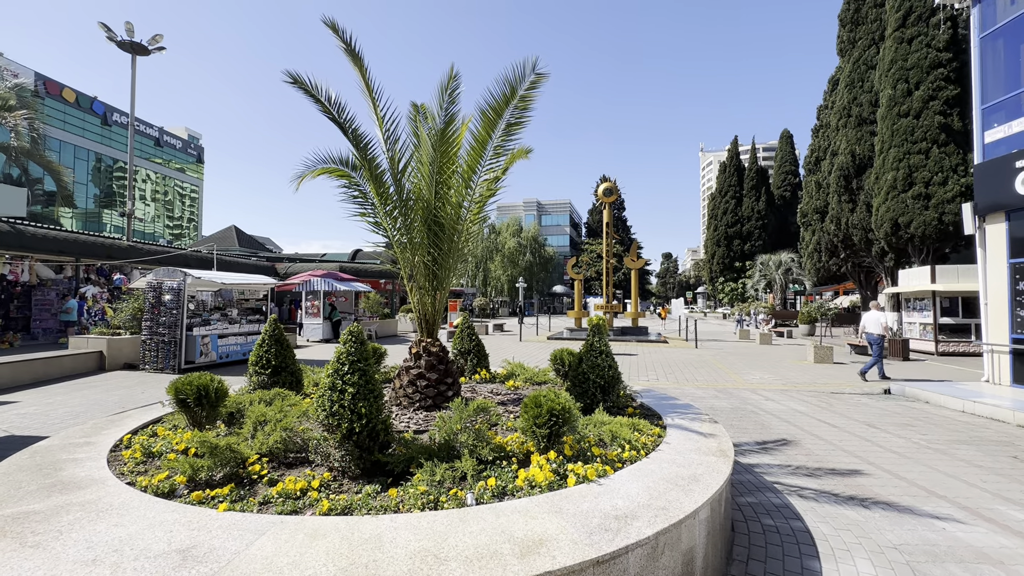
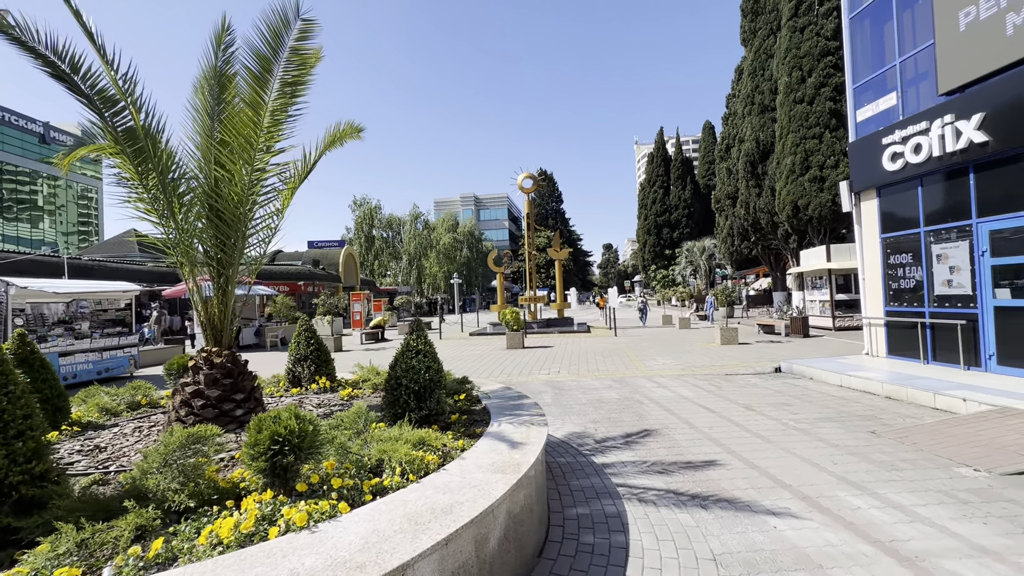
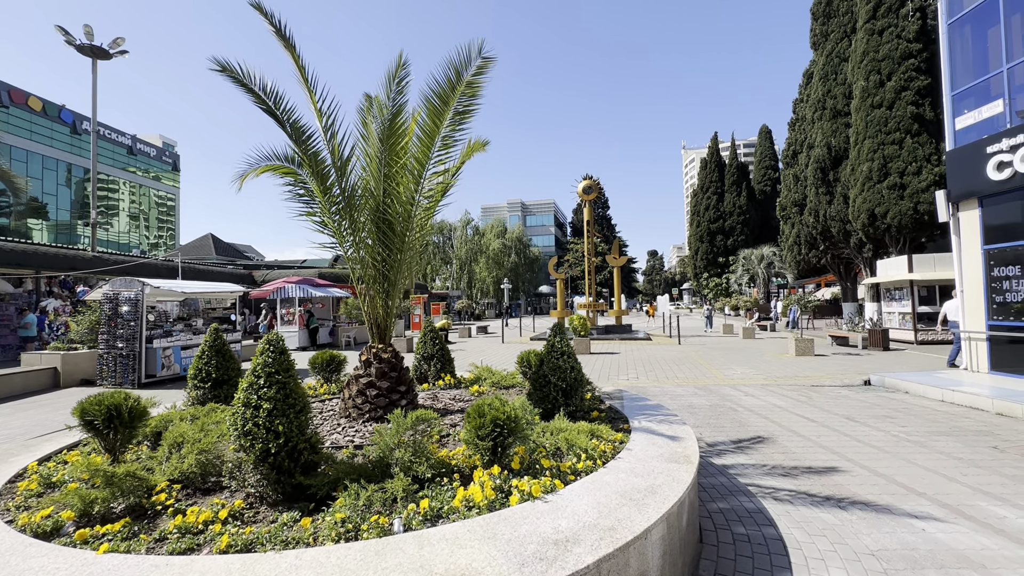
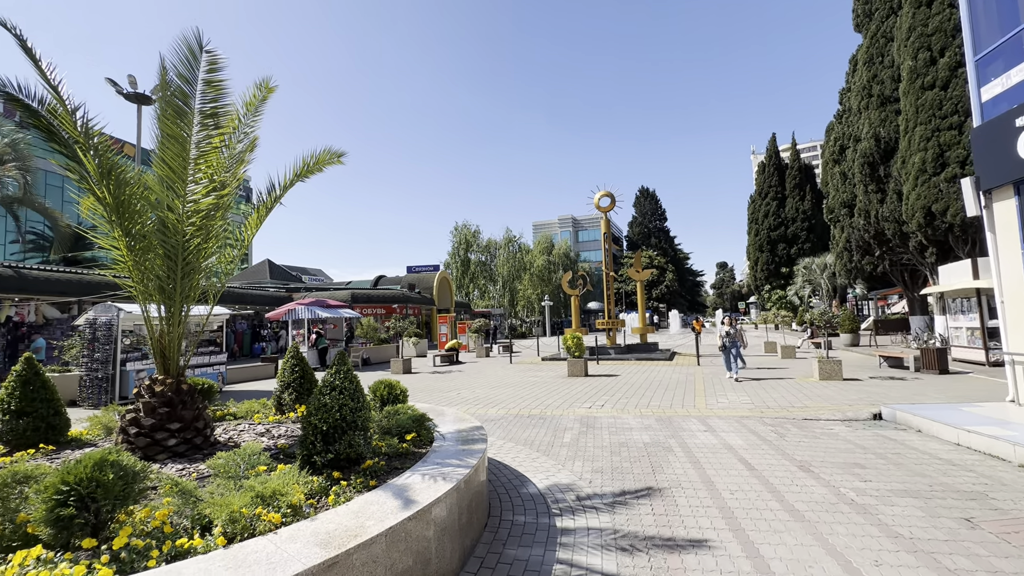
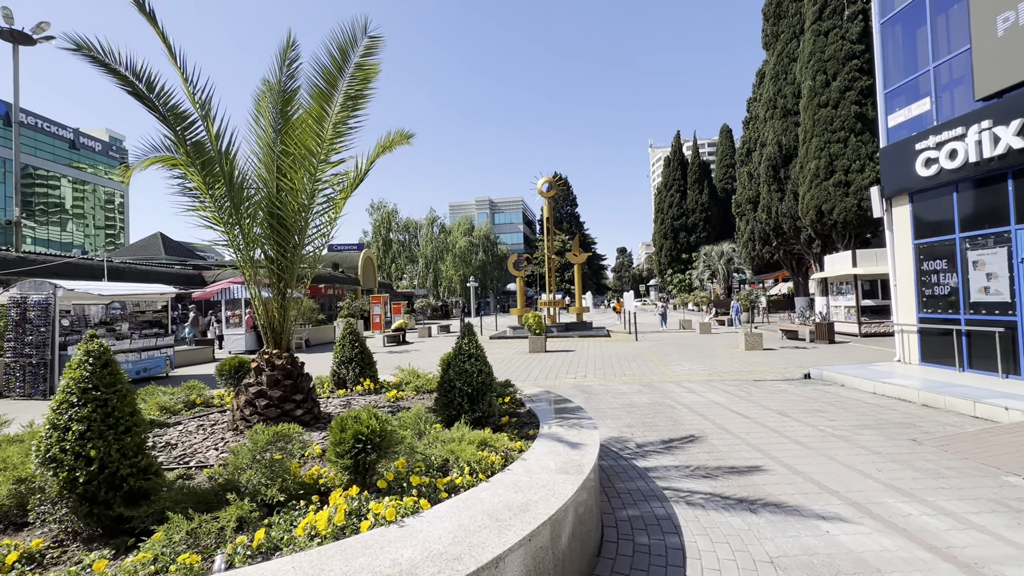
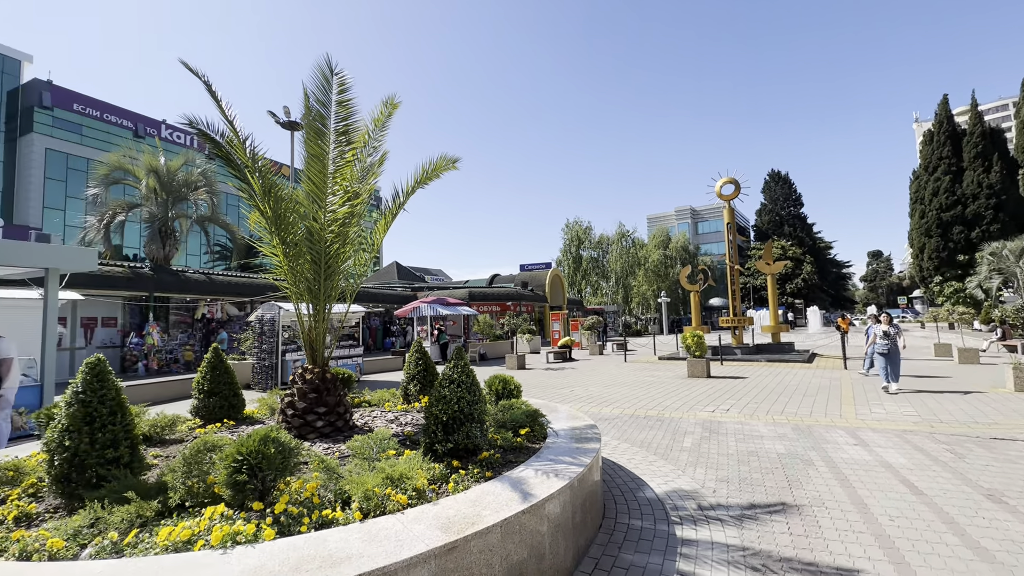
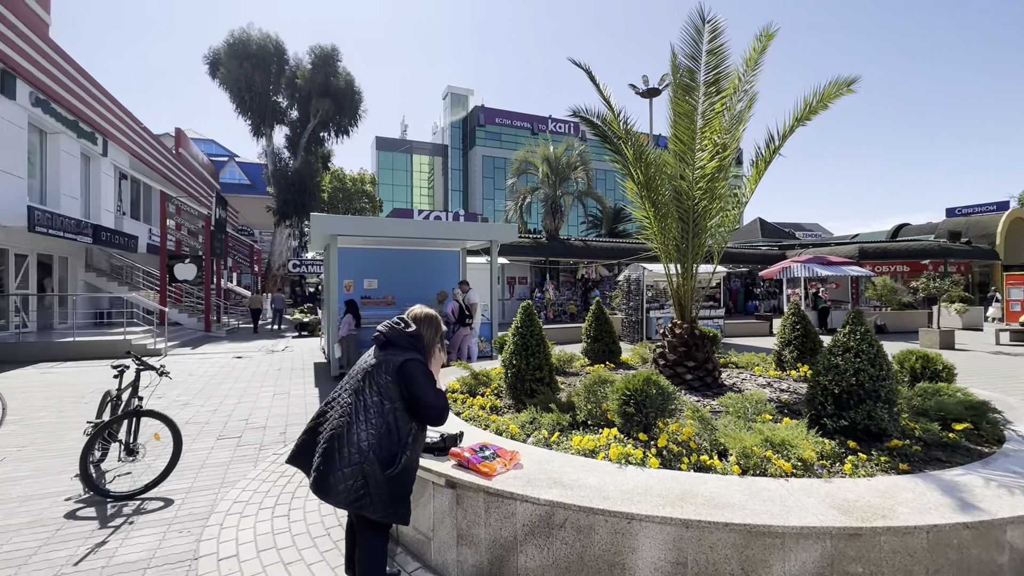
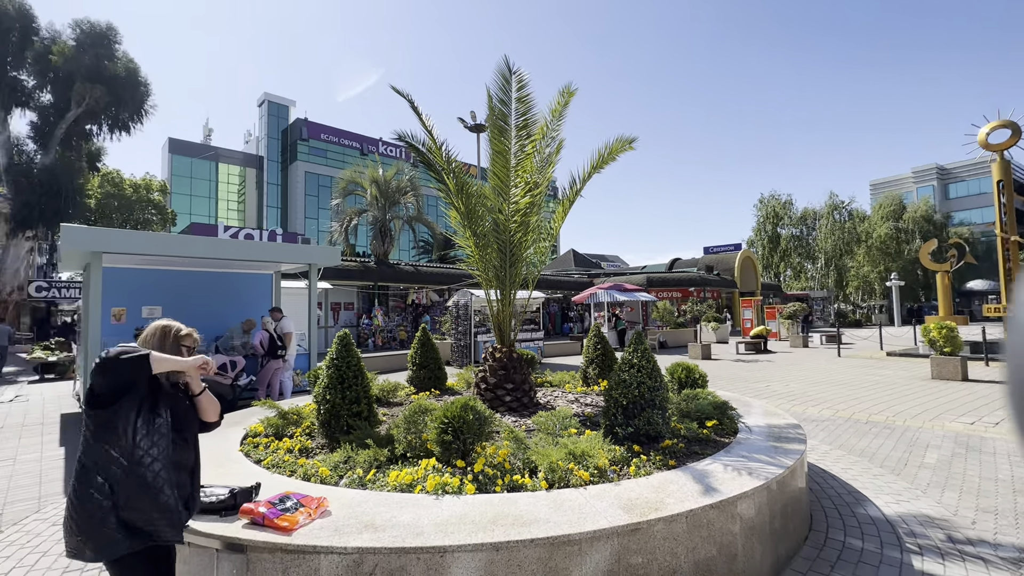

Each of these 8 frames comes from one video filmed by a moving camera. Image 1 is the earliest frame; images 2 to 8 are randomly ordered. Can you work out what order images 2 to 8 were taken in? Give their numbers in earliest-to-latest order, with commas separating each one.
3, 5, 2, 4, 6, 8, 7
